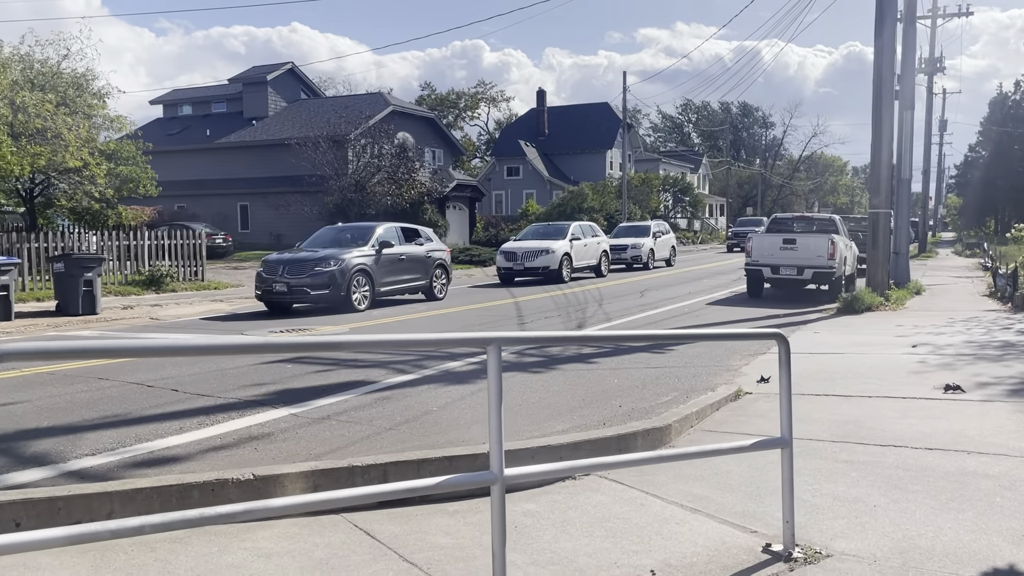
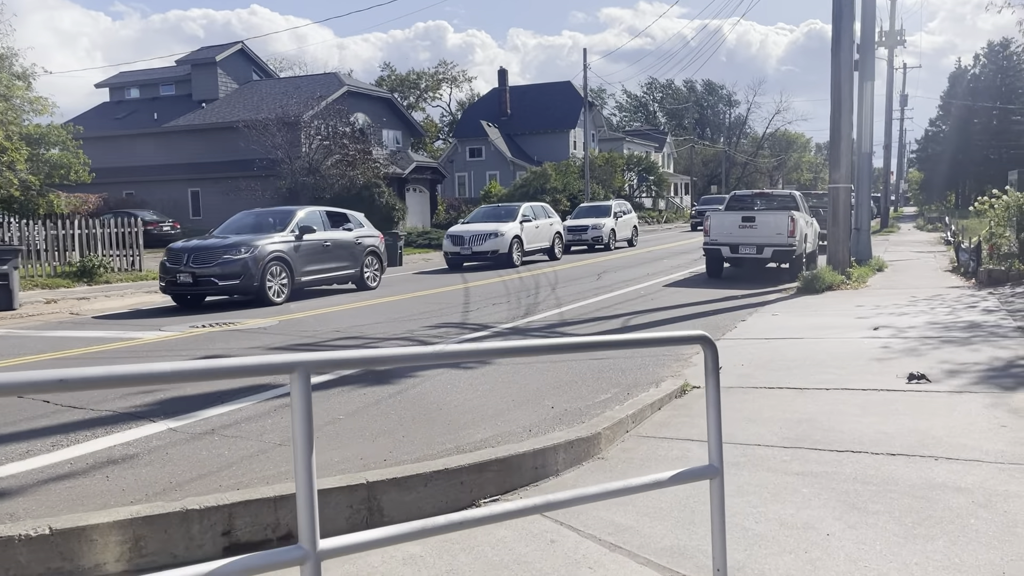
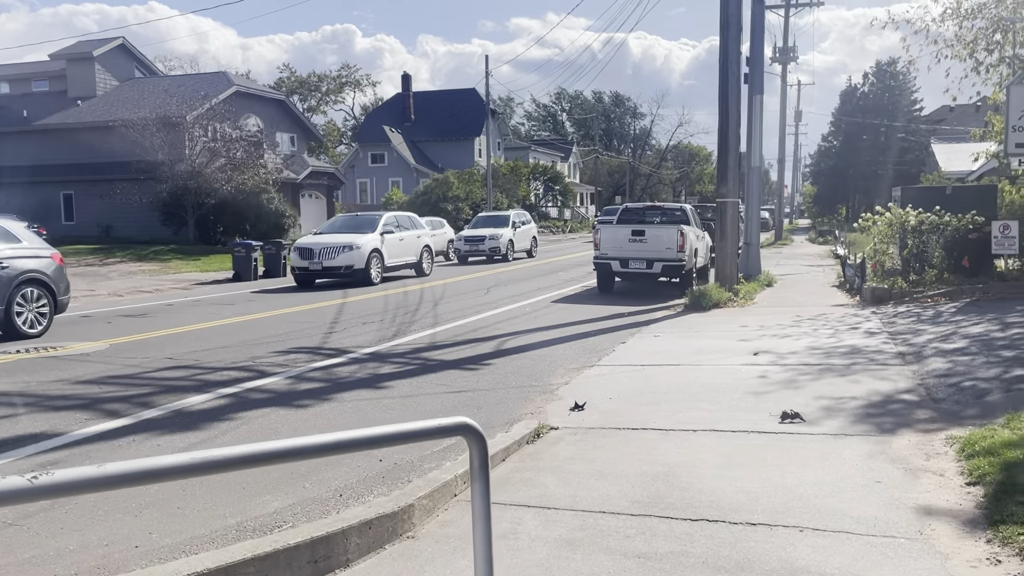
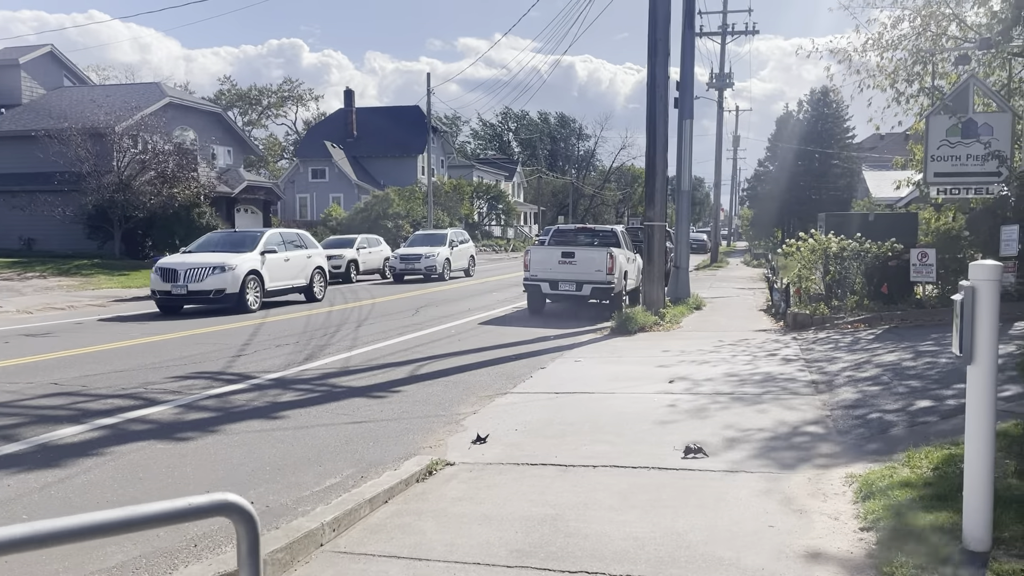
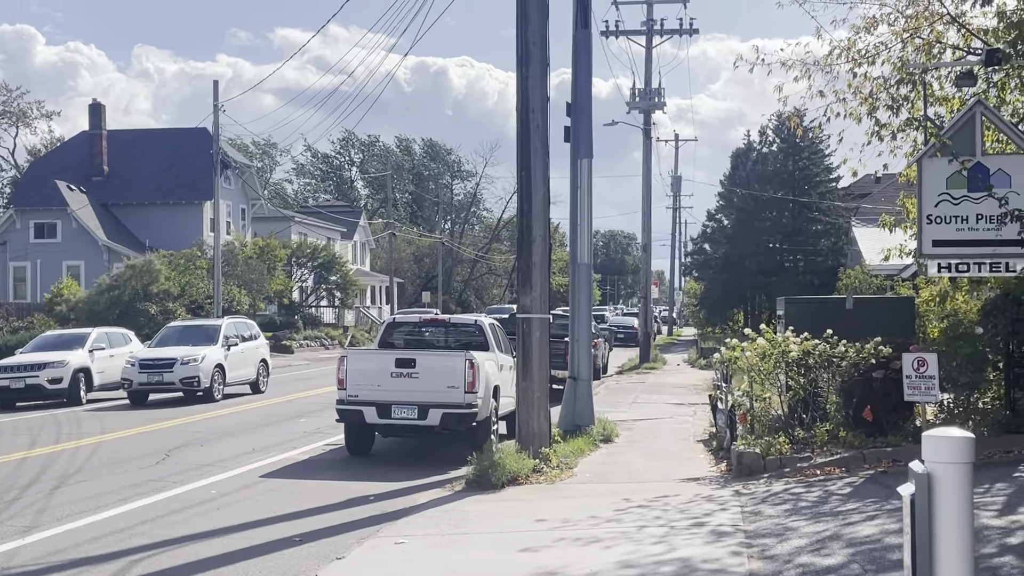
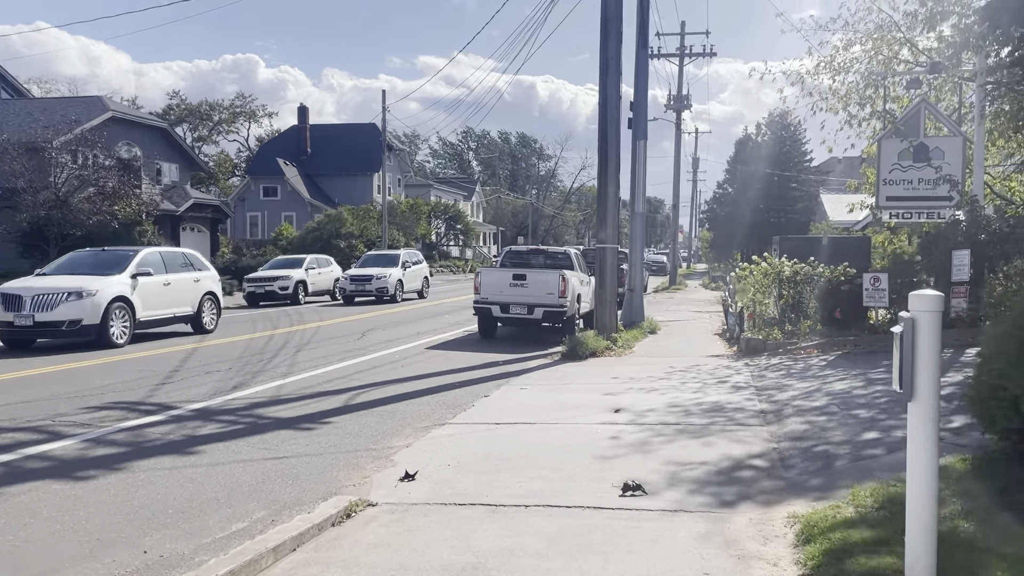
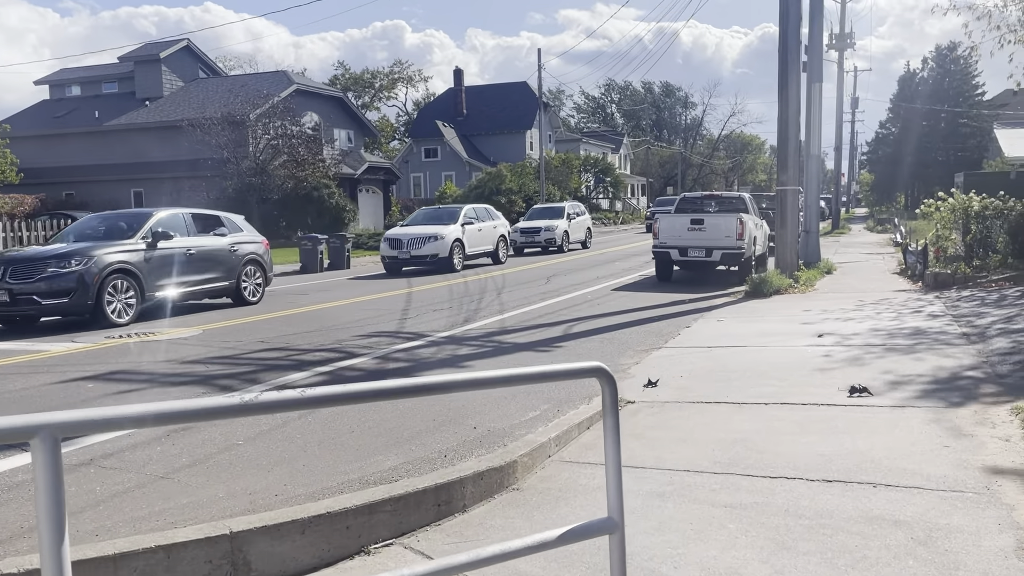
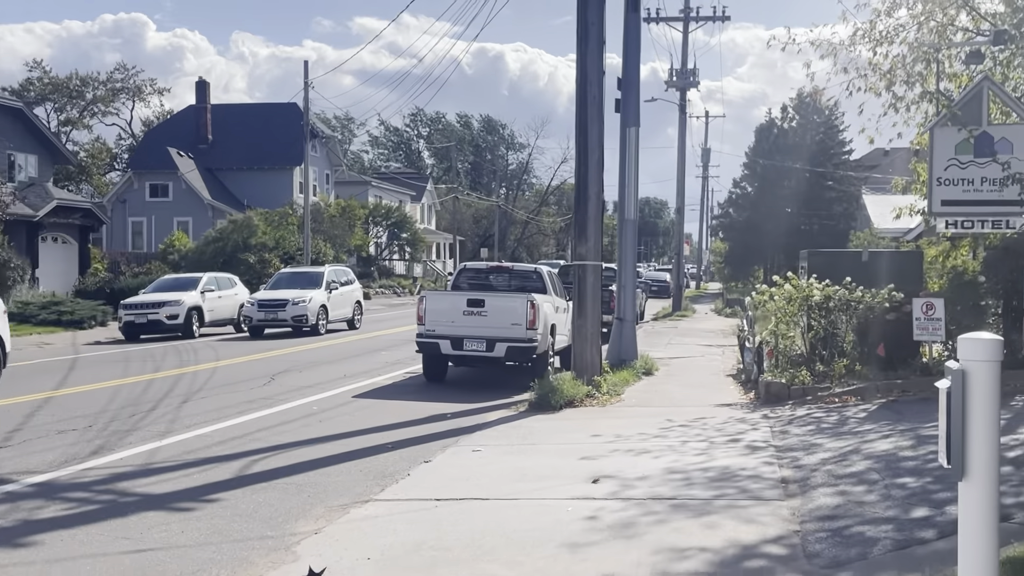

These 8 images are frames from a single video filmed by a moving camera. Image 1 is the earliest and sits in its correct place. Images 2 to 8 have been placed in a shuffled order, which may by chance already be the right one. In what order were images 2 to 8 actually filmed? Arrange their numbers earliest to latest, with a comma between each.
2, 7, 3, 4, 6, 8, 5
